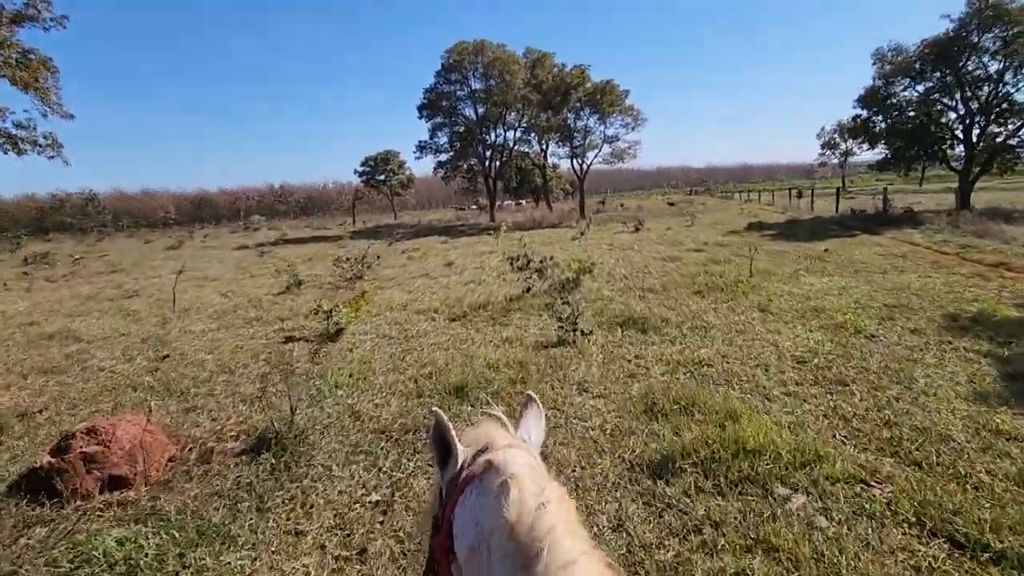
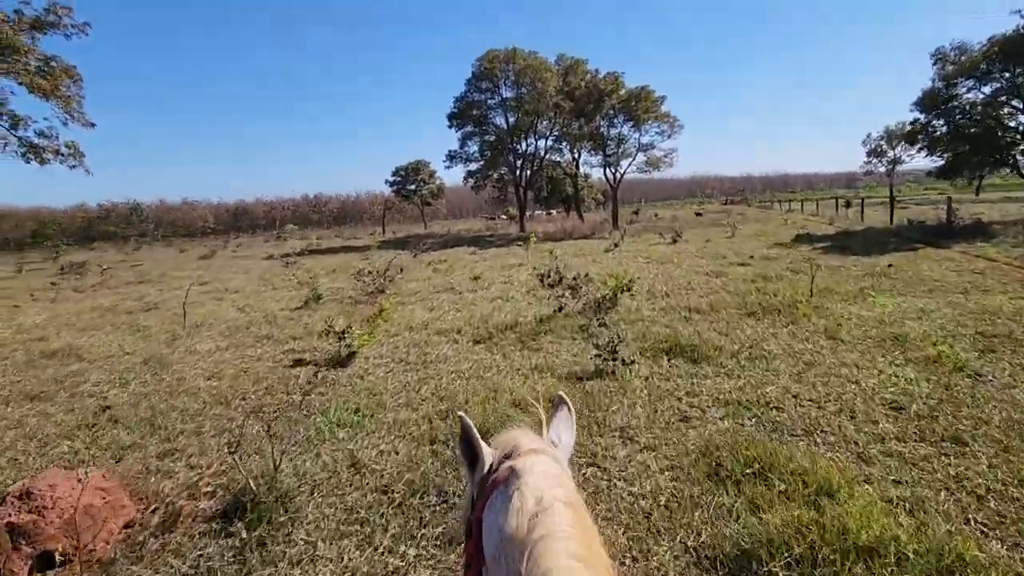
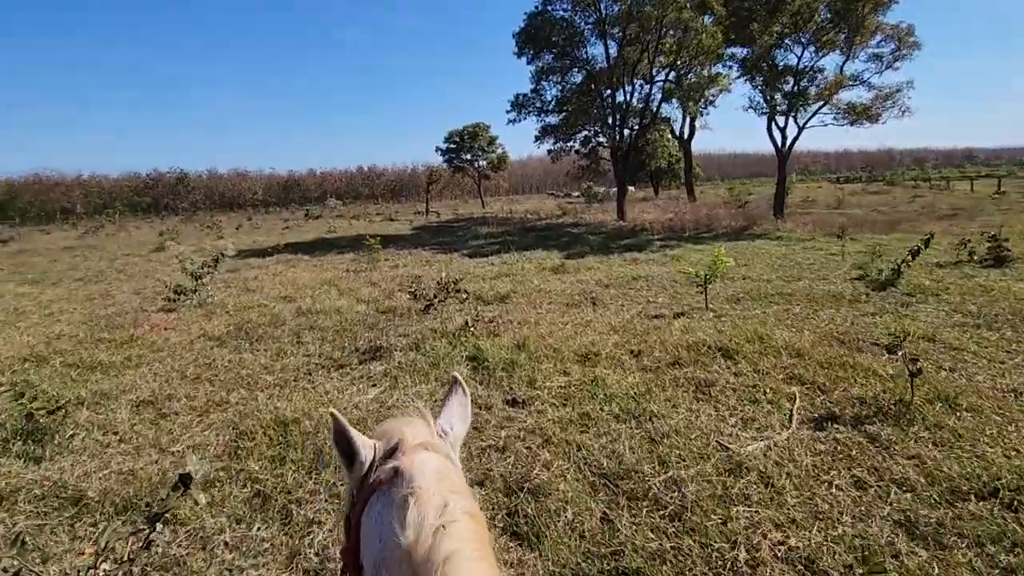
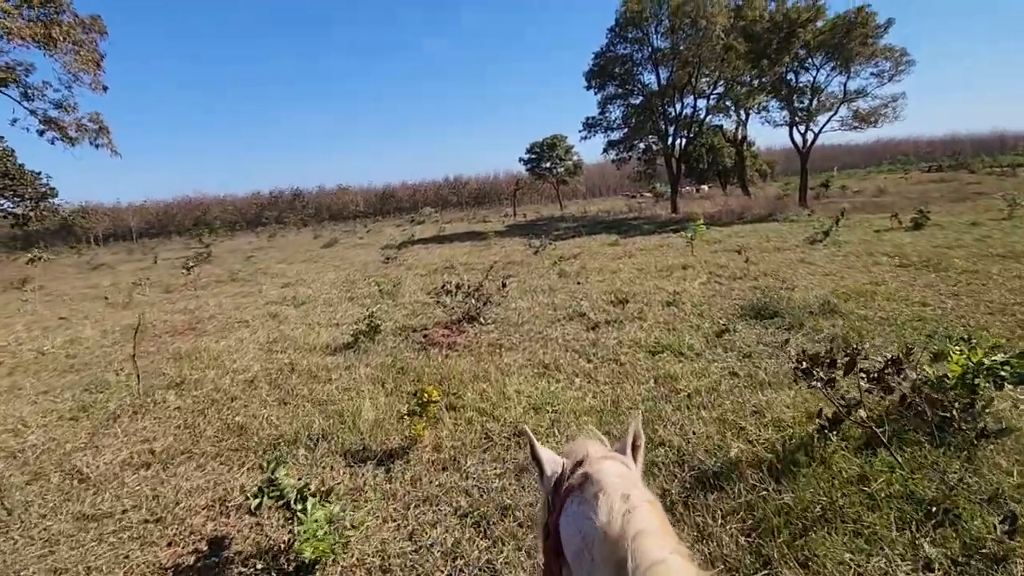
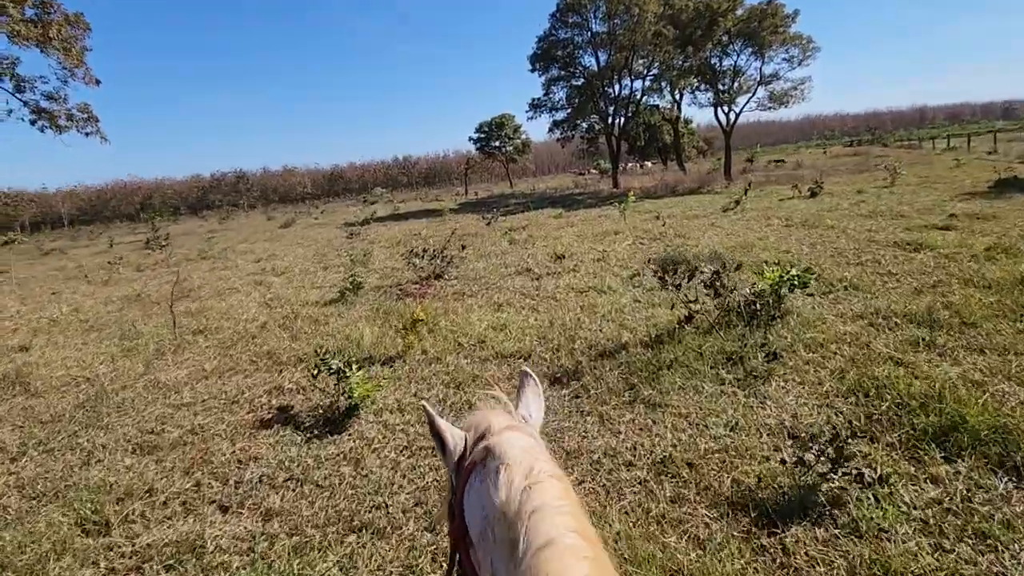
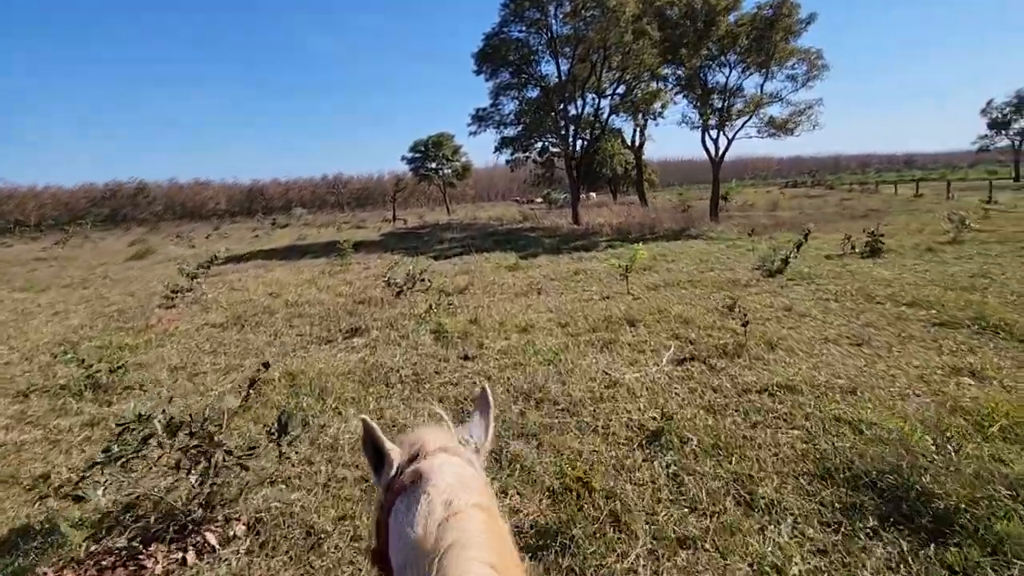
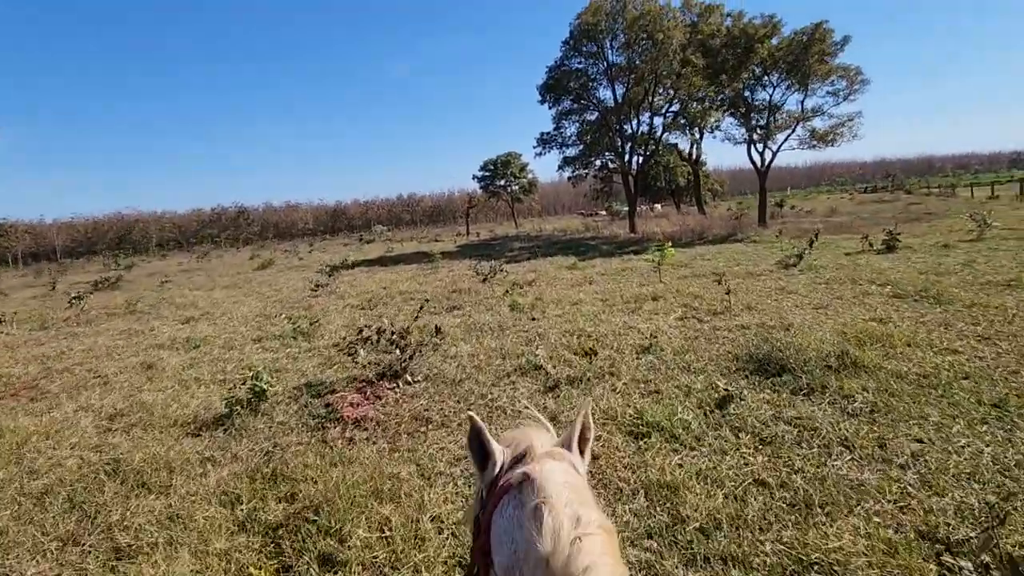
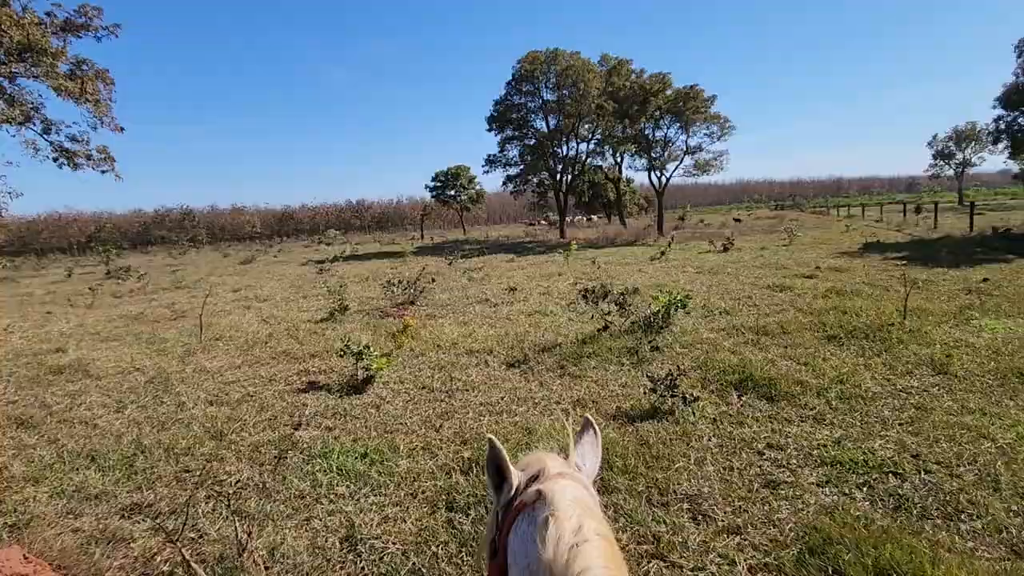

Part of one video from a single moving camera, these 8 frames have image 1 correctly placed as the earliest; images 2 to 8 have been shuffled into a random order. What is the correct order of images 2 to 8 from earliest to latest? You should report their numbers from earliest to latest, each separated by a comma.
2, 8, 5, 4, 7, 6, 3
